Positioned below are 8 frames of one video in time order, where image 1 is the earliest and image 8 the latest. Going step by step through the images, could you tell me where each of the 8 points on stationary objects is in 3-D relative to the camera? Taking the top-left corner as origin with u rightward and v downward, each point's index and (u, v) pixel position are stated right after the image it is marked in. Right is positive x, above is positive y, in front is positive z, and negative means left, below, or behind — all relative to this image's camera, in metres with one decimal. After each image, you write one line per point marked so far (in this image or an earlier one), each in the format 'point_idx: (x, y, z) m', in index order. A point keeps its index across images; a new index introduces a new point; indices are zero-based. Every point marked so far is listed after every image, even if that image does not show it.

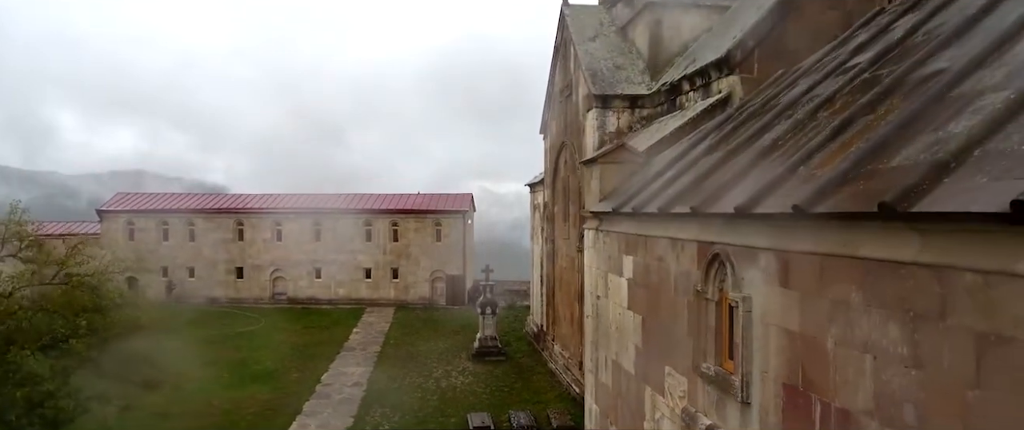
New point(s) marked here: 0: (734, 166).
0: (+1.4, +0.3, +4.0) m
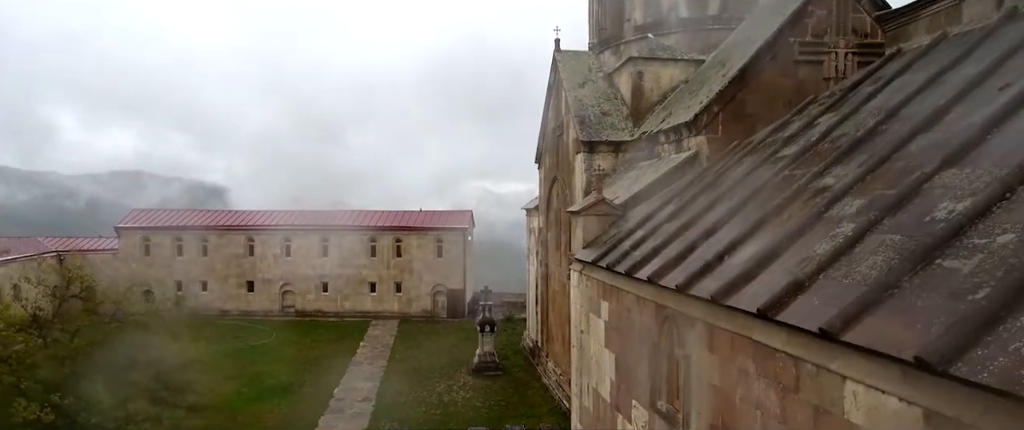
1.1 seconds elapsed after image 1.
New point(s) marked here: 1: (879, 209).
0: (+1.4, -0.2, +4.9) m
1: (+1.9, 0.0, +3.1) m
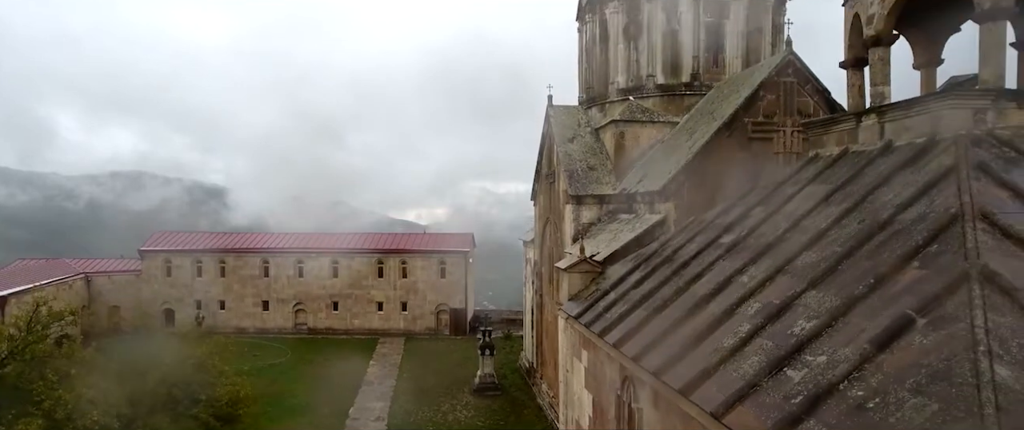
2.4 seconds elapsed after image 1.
0: (+1.3, -1.0, +6.2) m
1: (+1.9, -0.7, +4.4) m
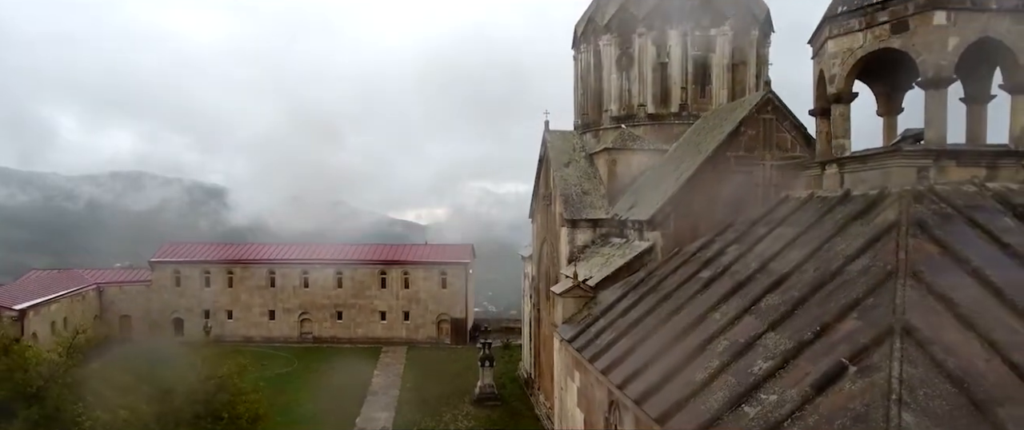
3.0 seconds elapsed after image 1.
0: (+1.3, -1.4, +6.8) m
1: (+1.8, -1.2, +5.1) m
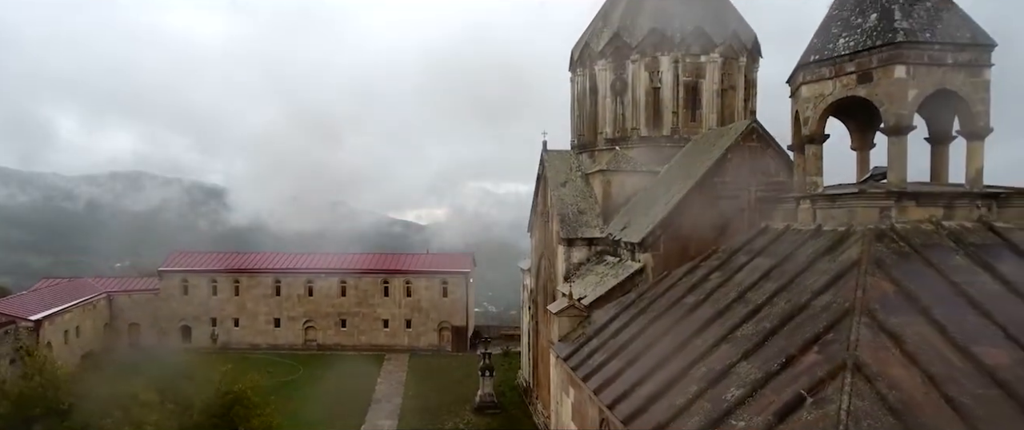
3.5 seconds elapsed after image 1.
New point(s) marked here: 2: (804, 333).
0: (+1.3, -1.8, +7.4) m
1: (+1.8, -1.5, +5.6) m
2: (+2.5, -1.0, +5.2) m
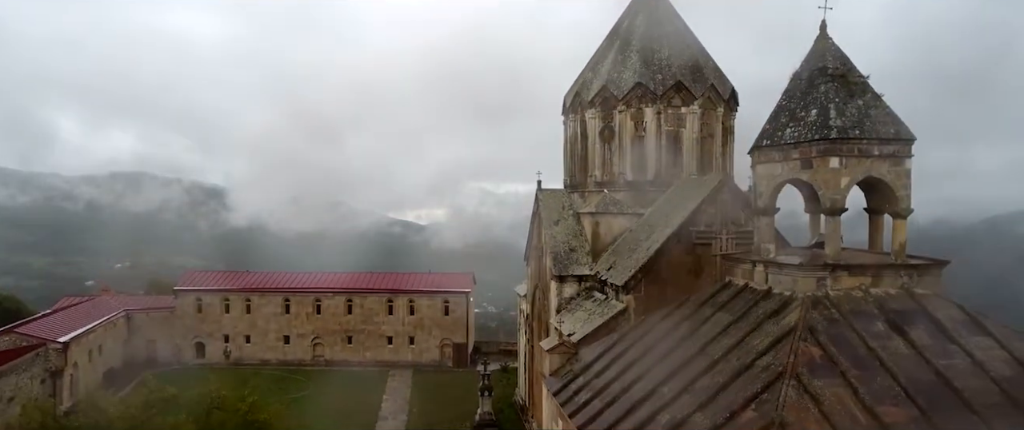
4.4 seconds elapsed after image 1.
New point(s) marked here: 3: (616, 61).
0: (+1.2, -2.6, +8.5) m
1: (+1.7, -2.3, +6.7) m
2: (+2.4, -1.8, +6.4) m
3: (+2.4, +3.5, +13.8) m
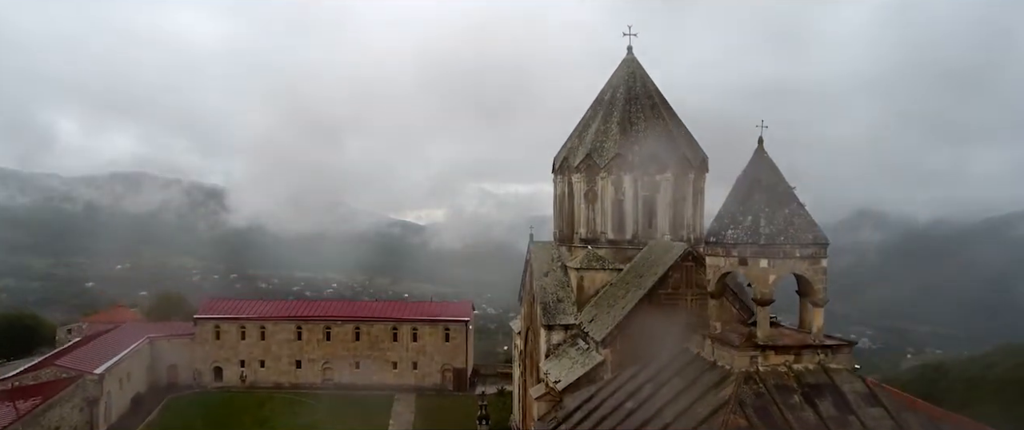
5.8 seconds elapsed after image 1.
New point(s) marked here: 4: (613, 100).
0: (+1.1, -3.9, +10.2) m
1: (+1.6, -3.7, +8.4) m
2: (+2.3, -3.2, +8.1) m
3: (+2.2, +2.1, +15.5) m
4: (+2.6, +3.0, +16.0) m
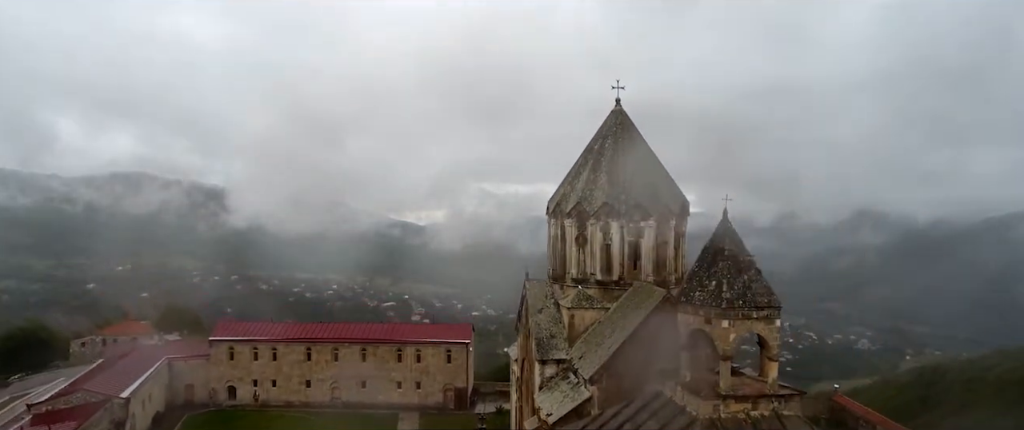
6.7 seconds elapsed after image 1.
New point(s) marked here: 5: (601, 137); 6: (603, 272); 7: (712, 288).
0: (+1.0, -5.1, +11.6) m
1: (+1.5, -4.8, +9.8) m
2: (+2.2, -4.3, +9.5) m
3: (+2.1, +1.0, +16.9) m
4: (+2.6, +1.9, +17.4) m
5: (+2.6, +2.3, +17.8) m
6: (+2.5, -1.5, +16.5) m
7: (+3.5, -1.3, +10.7) m
